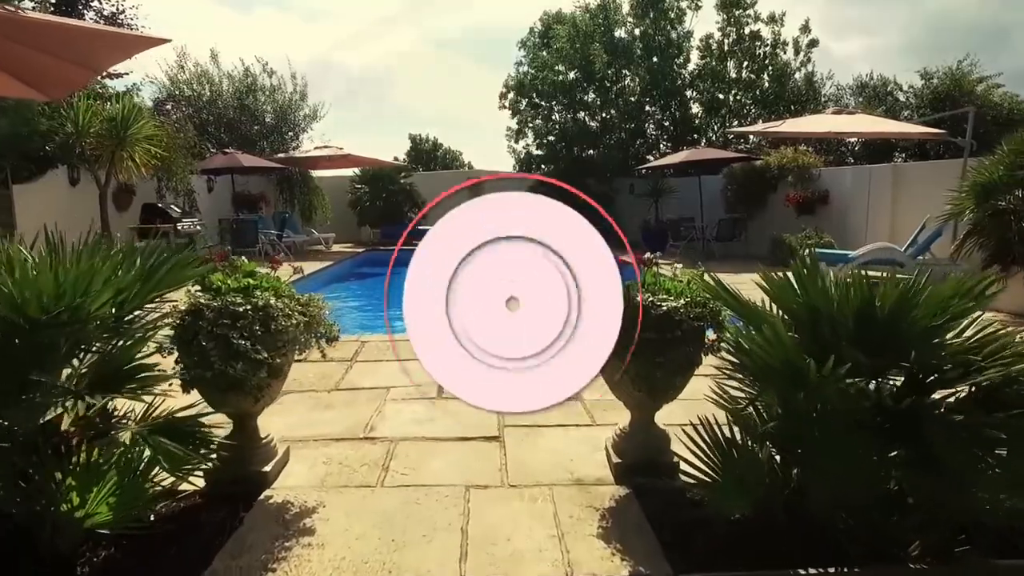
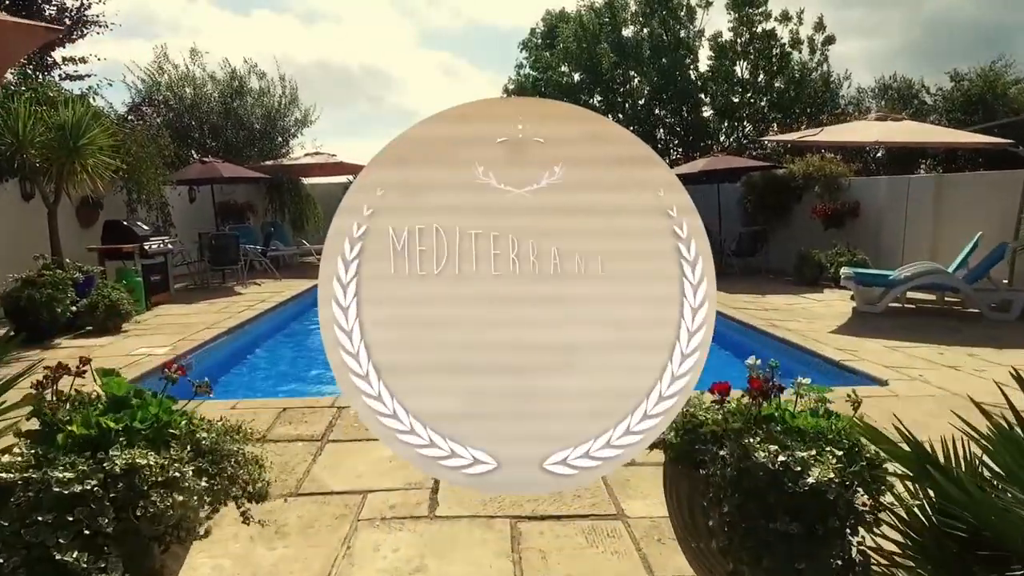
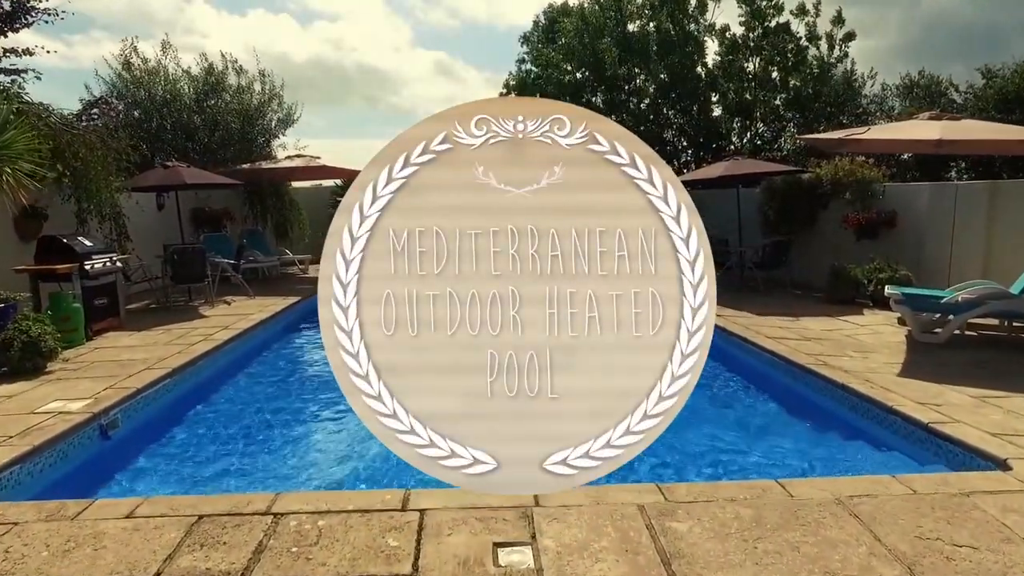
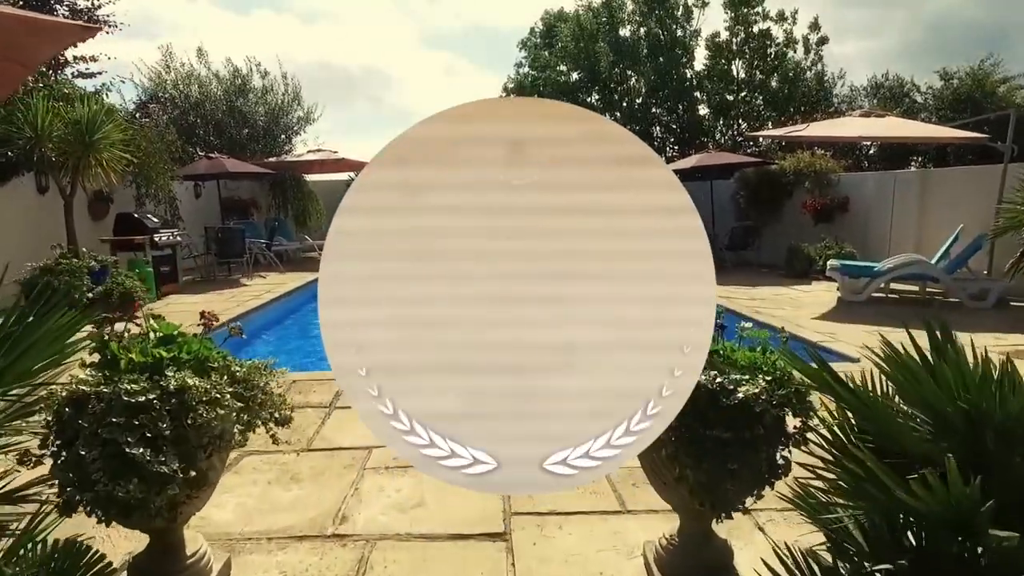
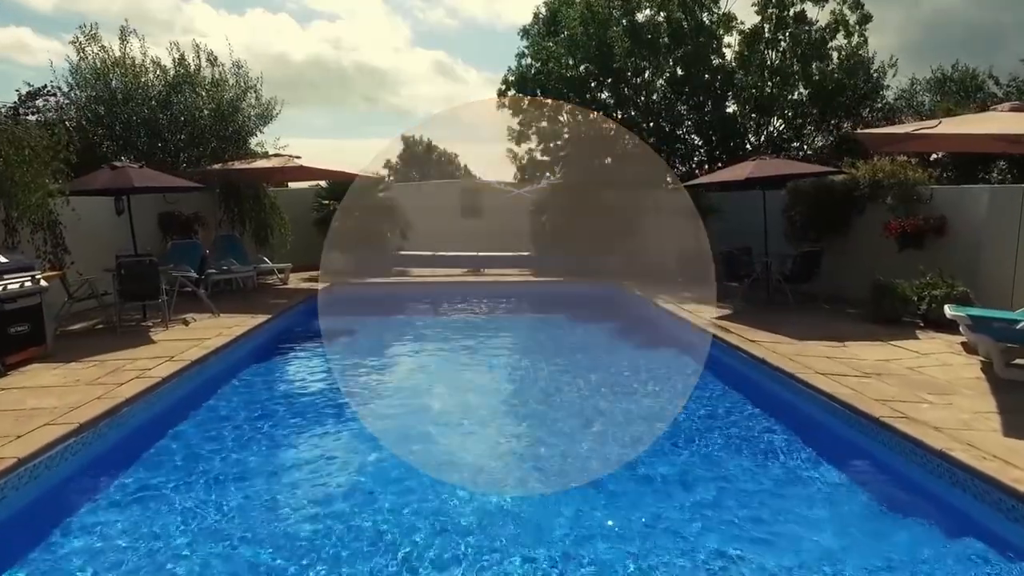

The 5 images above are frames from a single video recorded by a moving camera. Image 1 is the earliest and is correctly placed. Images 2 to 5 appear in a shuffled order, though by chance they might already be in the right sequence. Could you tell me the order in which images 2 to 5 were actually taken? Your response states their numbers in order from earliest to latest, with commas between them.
4, 2, 3, 5
